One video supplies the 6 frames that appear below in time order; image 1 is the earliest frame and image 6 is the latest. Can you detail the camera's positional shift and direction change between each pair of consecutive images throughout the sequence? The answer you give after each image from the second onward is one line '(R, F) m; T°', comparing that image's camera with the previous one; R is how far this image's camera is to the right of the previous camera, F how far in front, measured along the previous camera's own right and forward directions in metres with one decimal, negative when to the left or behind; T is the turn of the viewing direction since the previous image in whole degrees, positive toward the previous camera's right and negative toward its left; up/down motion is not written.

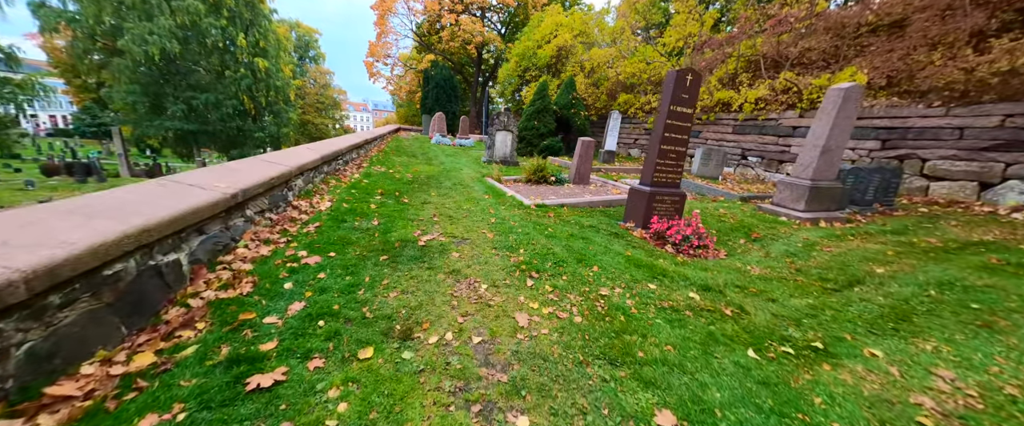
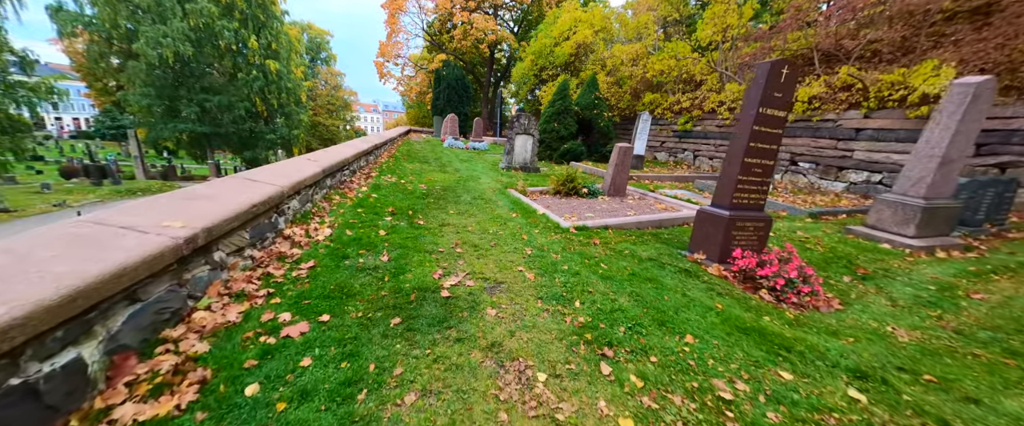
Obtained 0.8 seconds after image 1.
(-0.3, +0.8) m; -2°
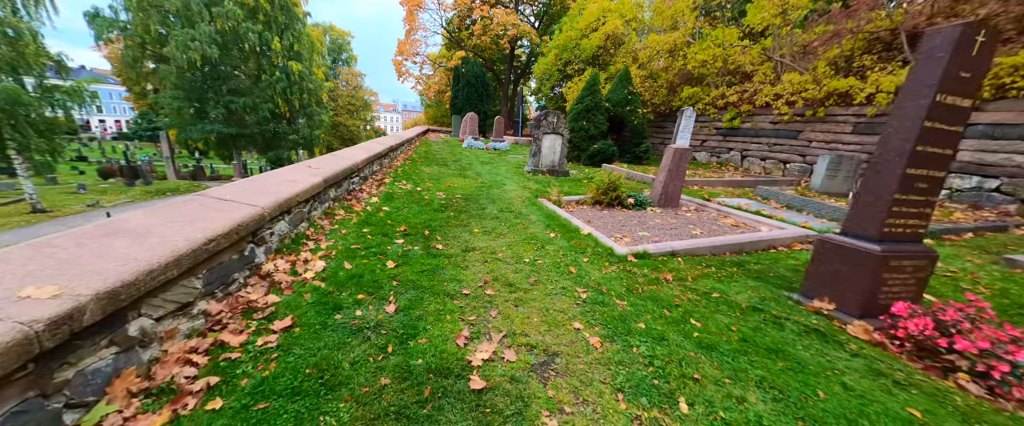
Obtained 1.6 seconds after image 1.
(-0.2, +0.8) m; -3°
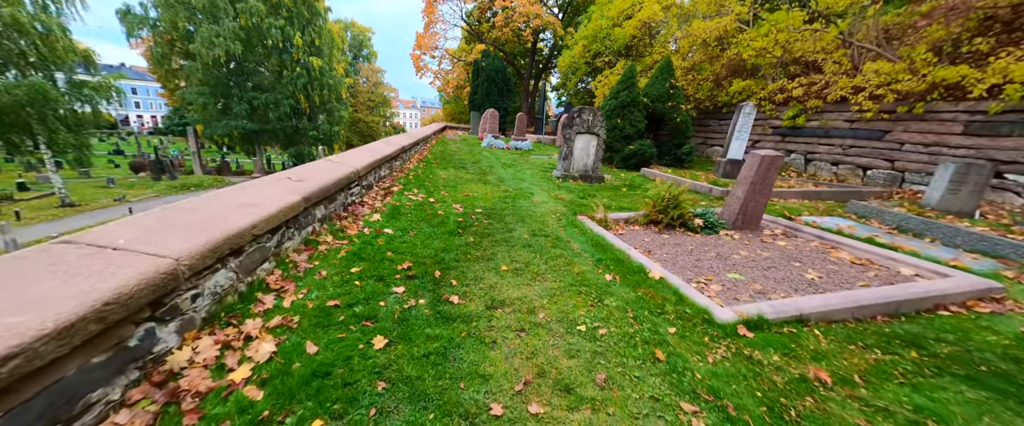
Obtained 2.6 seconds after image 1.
(-0.2, +1.0) m; -3°
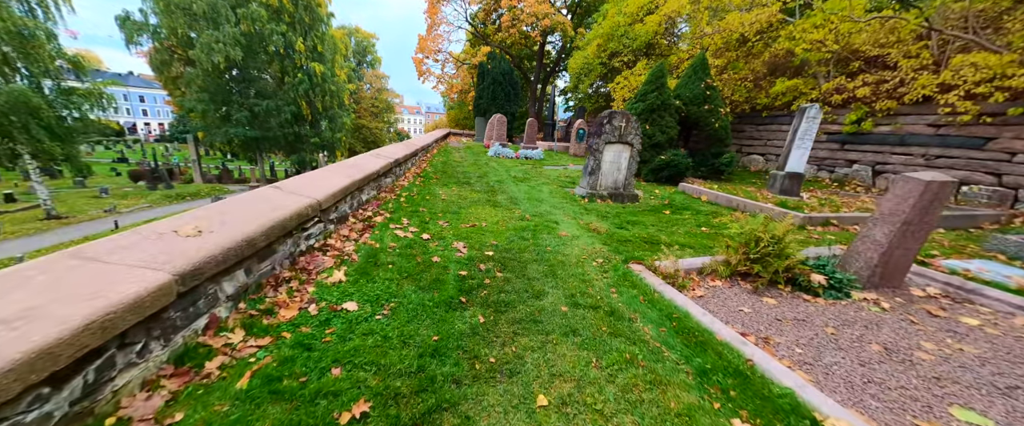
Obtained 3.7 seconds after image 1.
(-0.2, +1.3) m; -1°
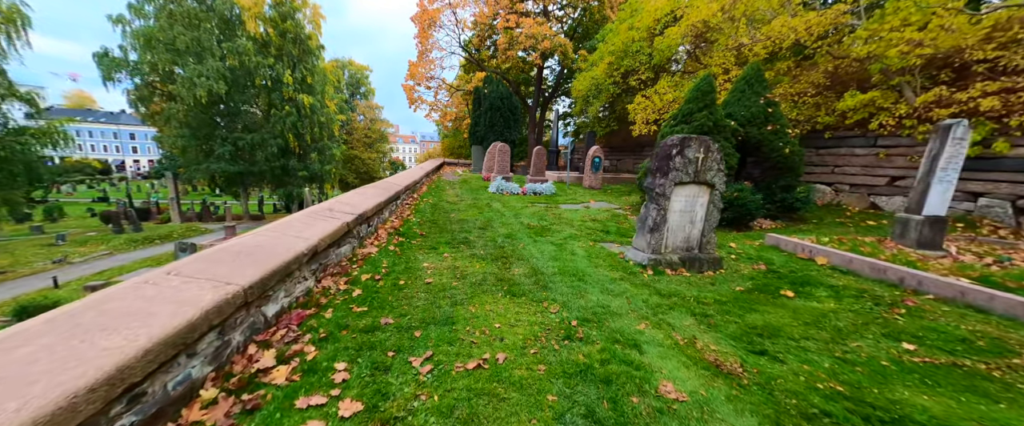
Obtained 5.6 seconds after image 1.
(-0.3, +2.1) m; +1°
